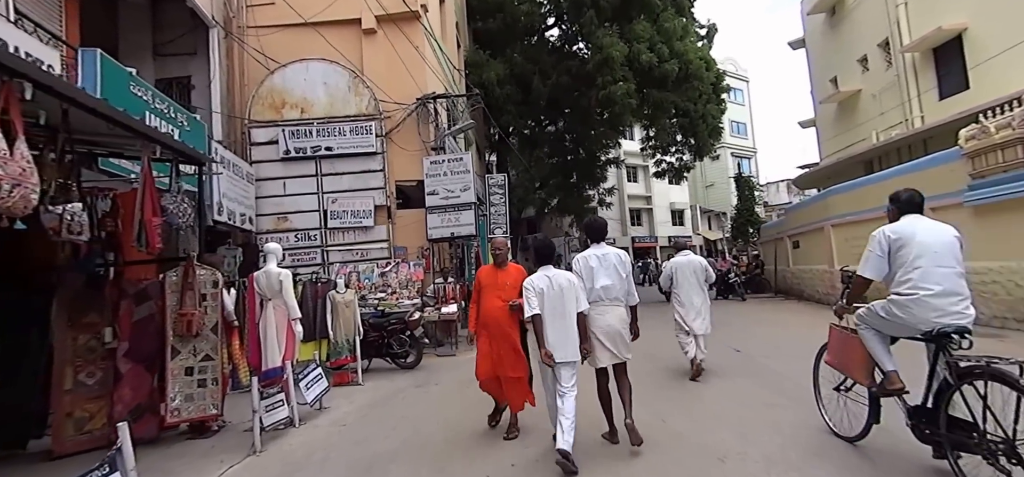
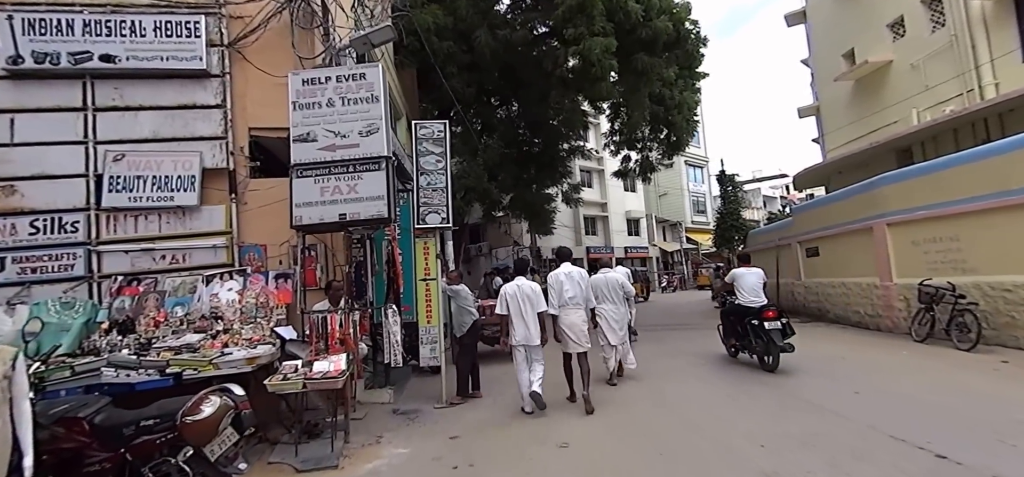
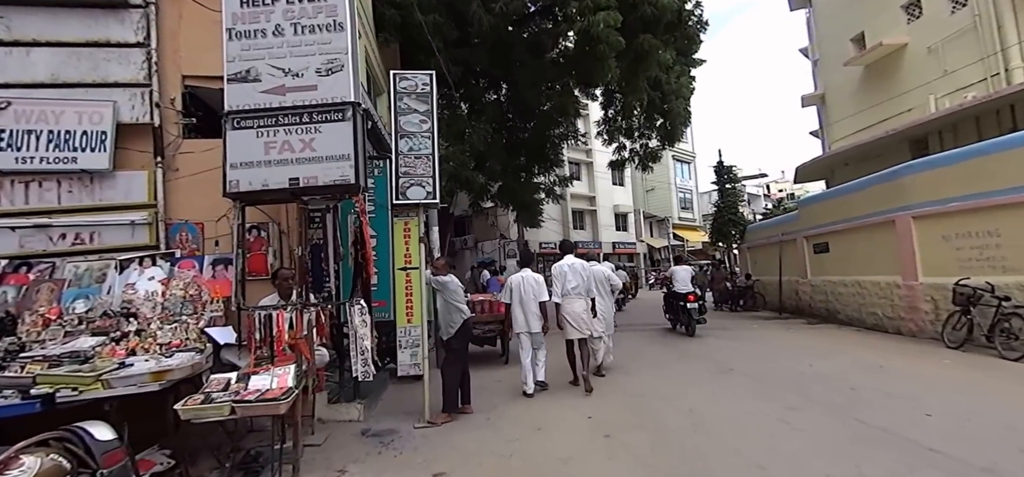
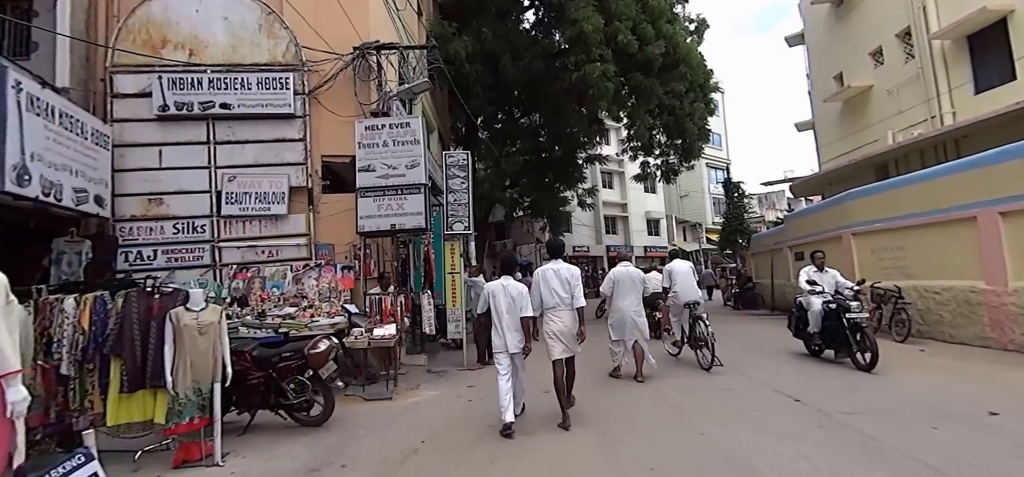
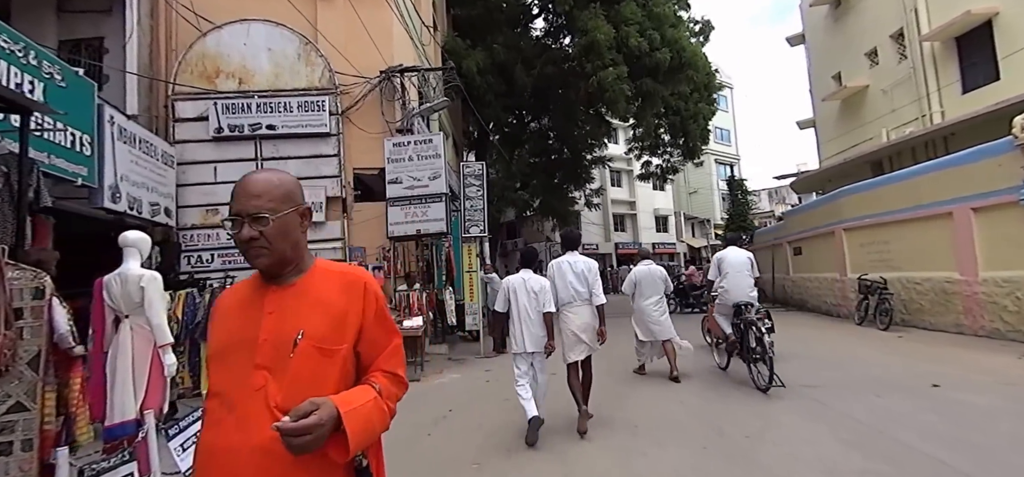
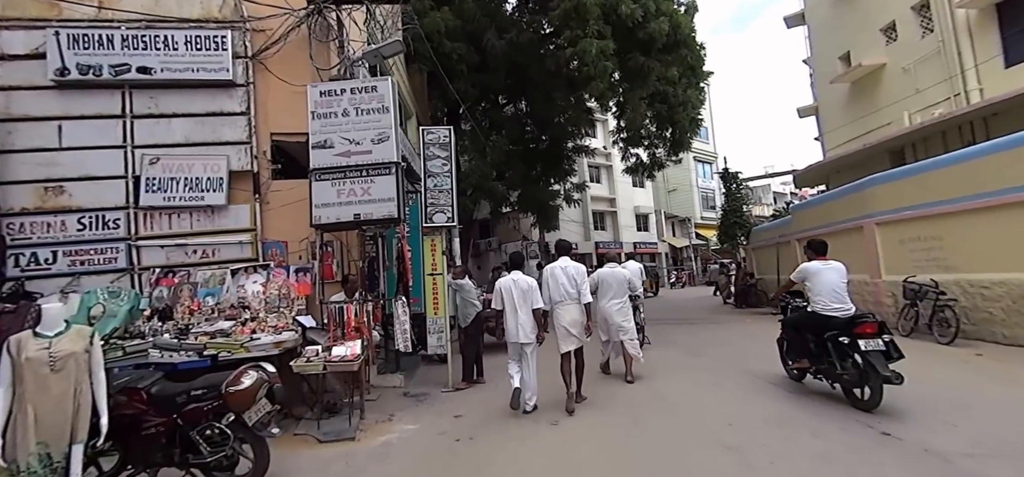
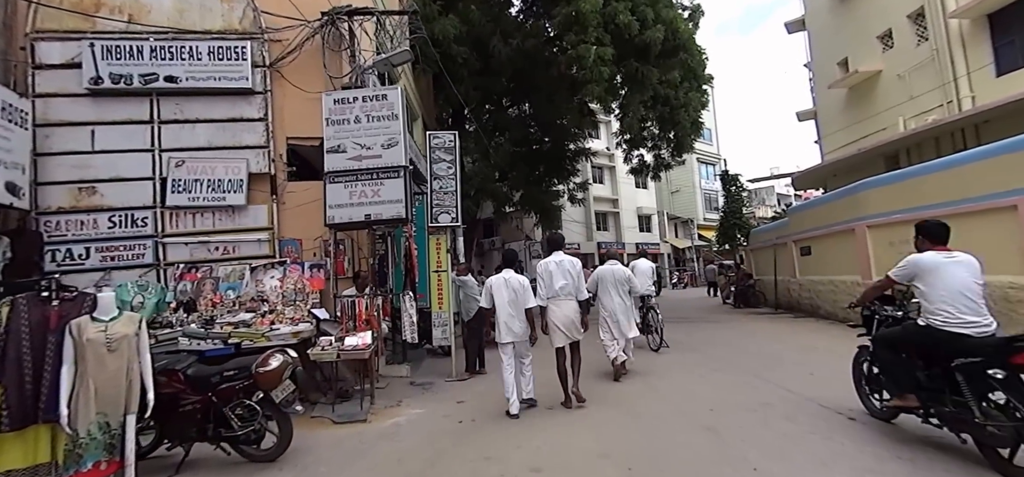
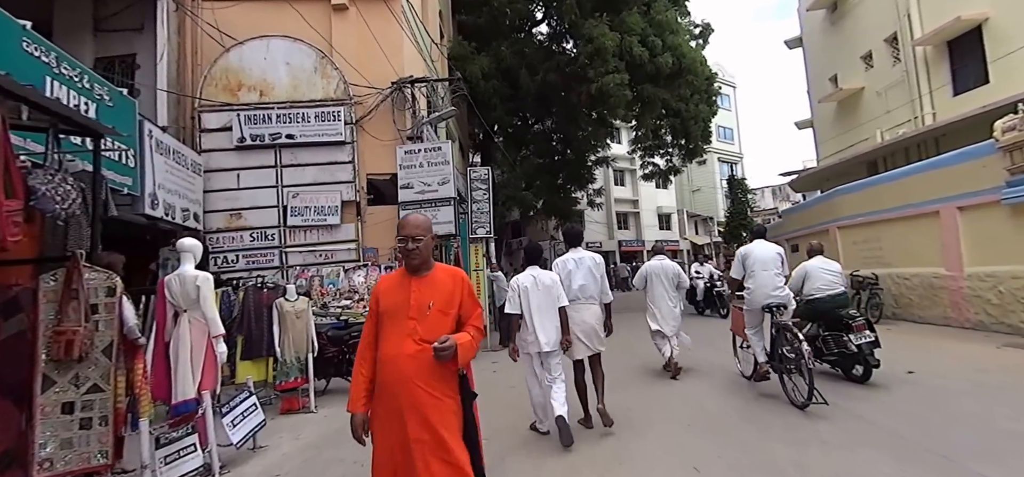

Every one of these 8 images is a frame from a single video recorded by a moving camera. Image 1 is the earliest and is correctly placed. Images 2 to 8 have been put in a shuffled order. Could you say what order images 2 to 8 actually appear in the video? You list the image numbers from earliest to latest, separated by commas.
8, 5, 4, 7, 6, 2, 3
